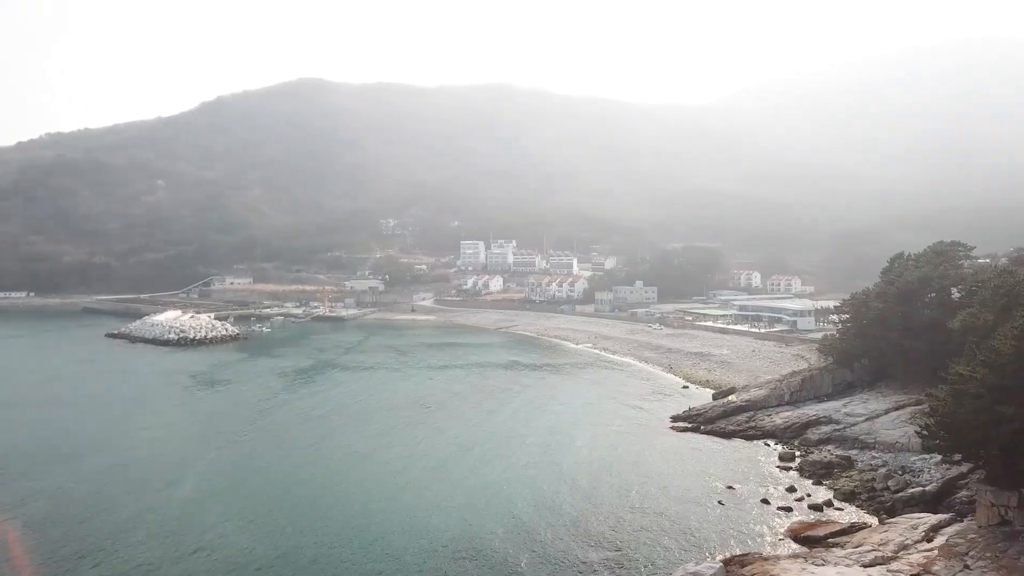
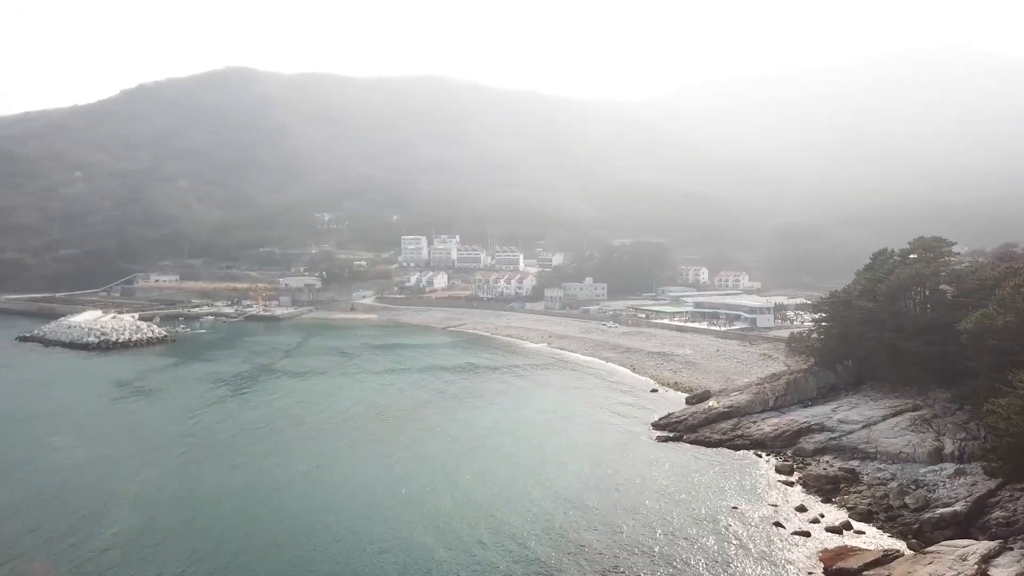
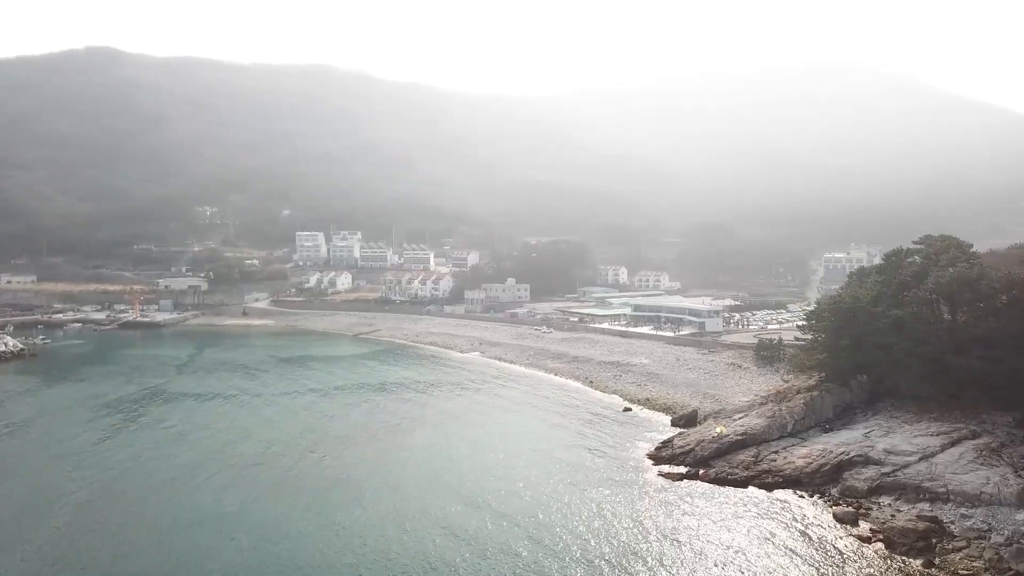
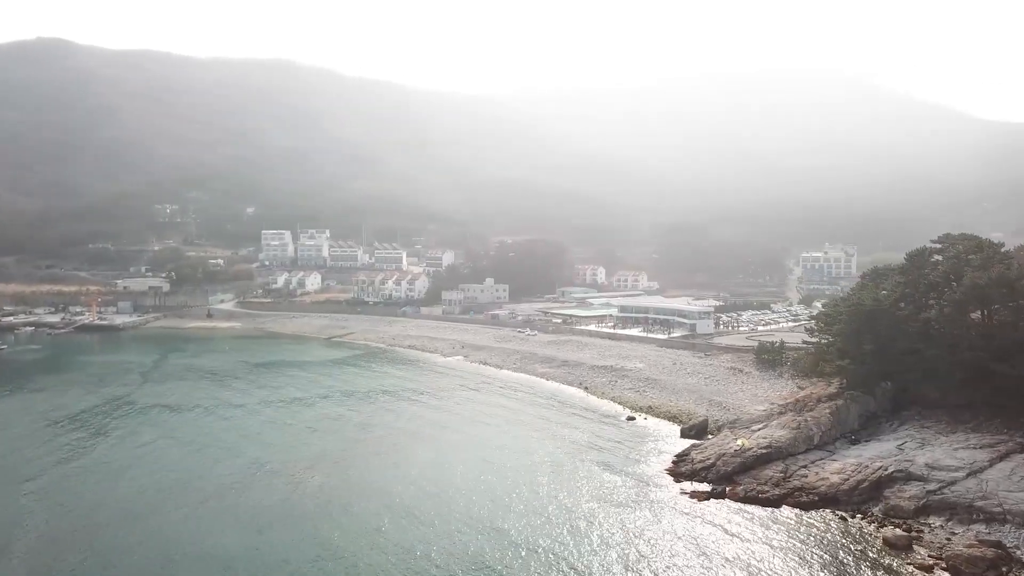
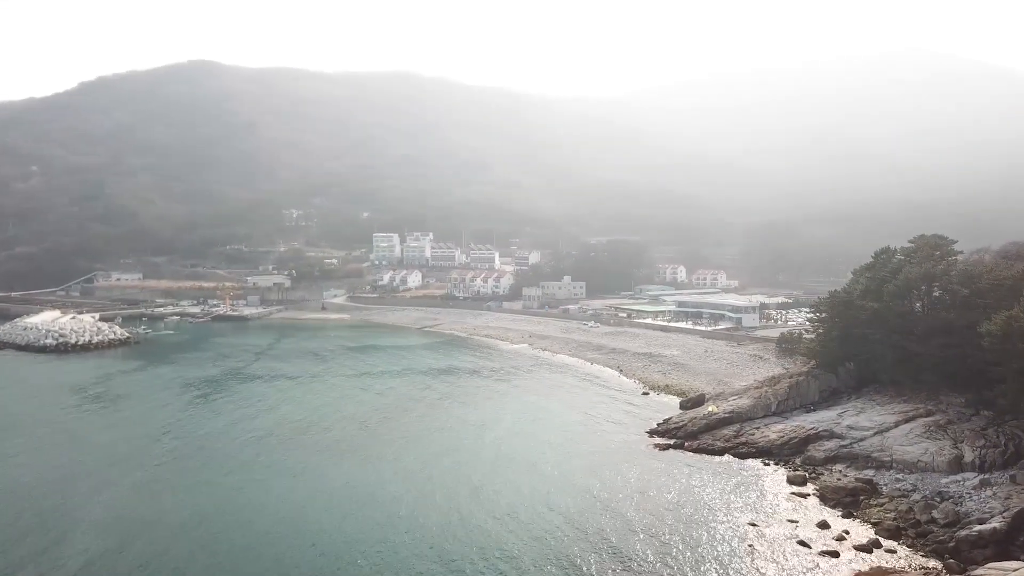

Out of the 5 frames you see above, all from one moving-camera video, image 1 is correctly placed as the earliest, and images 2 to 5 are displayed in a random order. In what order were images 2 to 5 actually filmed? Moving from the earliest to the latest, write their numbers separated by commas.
2, 5, 3, 4
